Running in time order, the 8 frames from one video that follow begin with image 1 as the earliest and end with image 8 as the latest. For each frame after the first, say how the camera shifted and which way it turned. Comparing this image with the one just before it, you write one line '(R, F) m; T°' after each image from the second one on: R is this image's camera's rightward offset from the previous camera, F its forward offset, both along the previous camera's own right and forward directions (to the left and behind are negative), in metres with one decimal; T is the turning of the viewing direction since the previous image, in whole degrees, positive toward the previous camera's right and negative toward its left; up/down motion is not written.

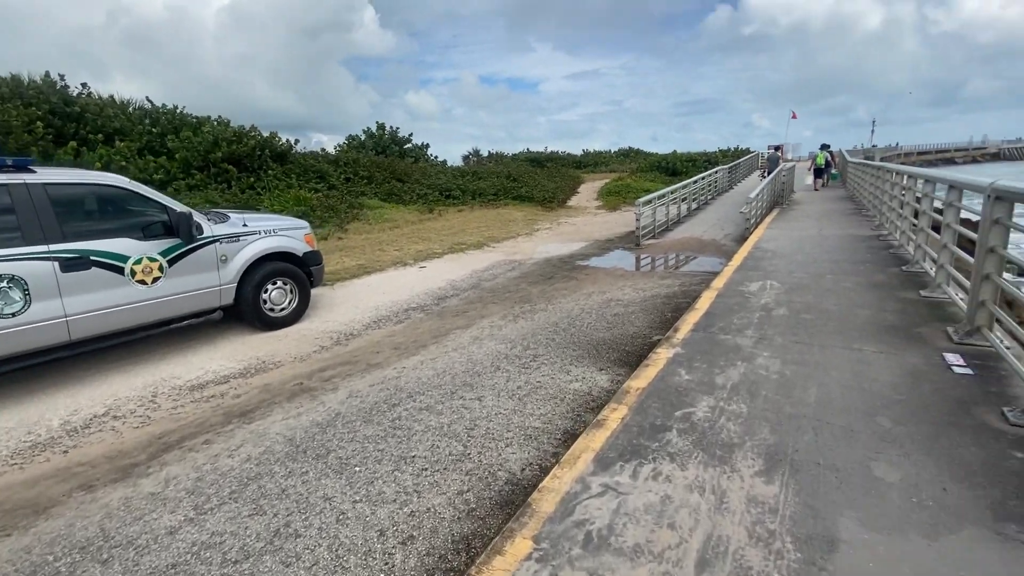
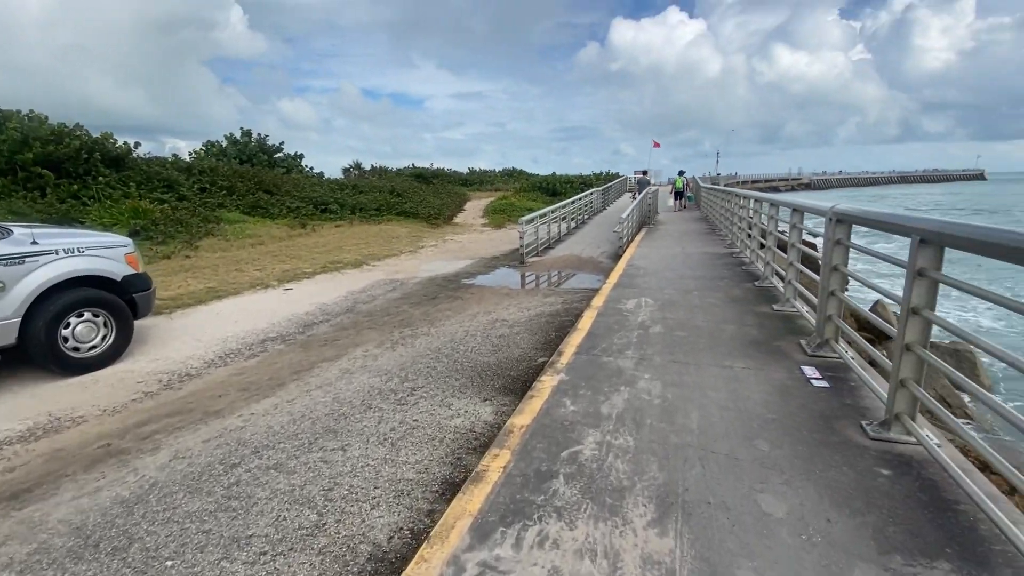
(+0.2, +0.4) m; +13°
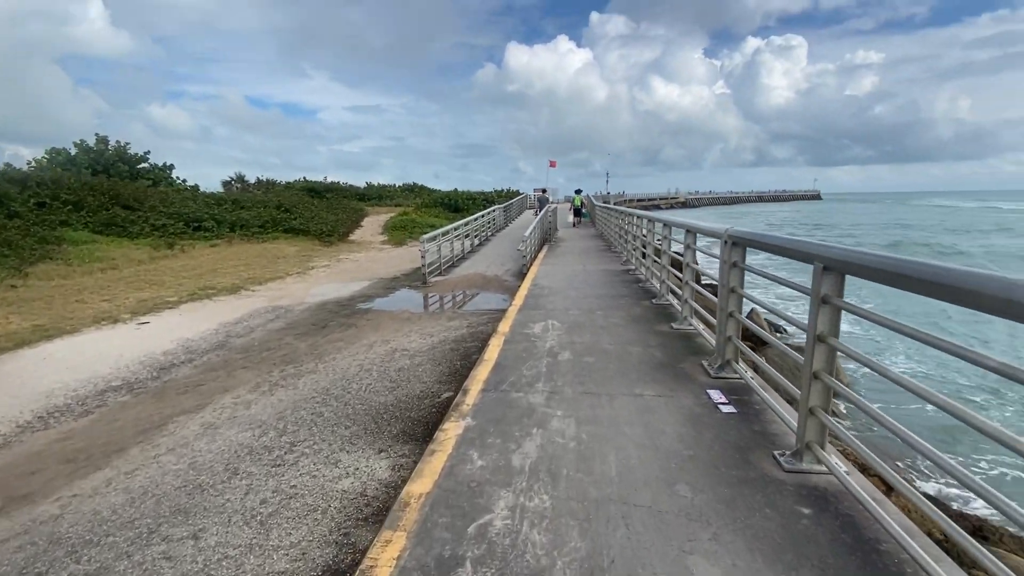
(+0.1, +0.4) m; +11°
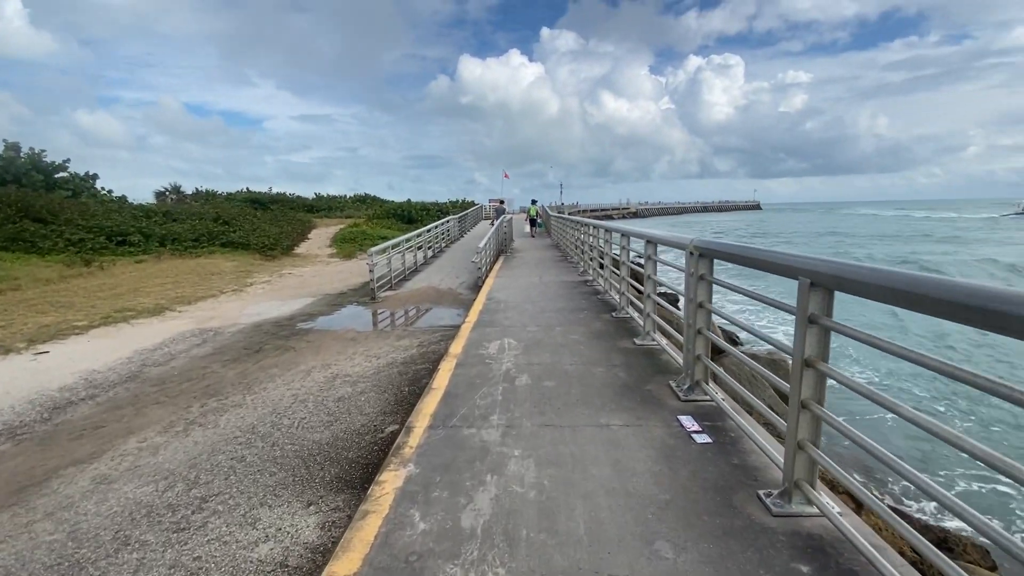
(+0.1, +0.4) m; +5°
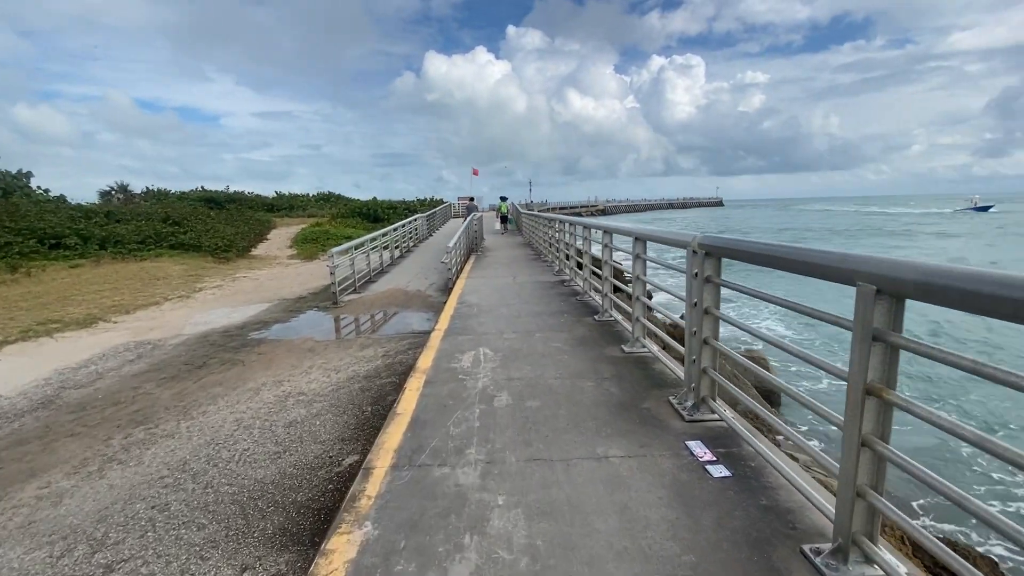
(0.0, +0.6) m; +4°
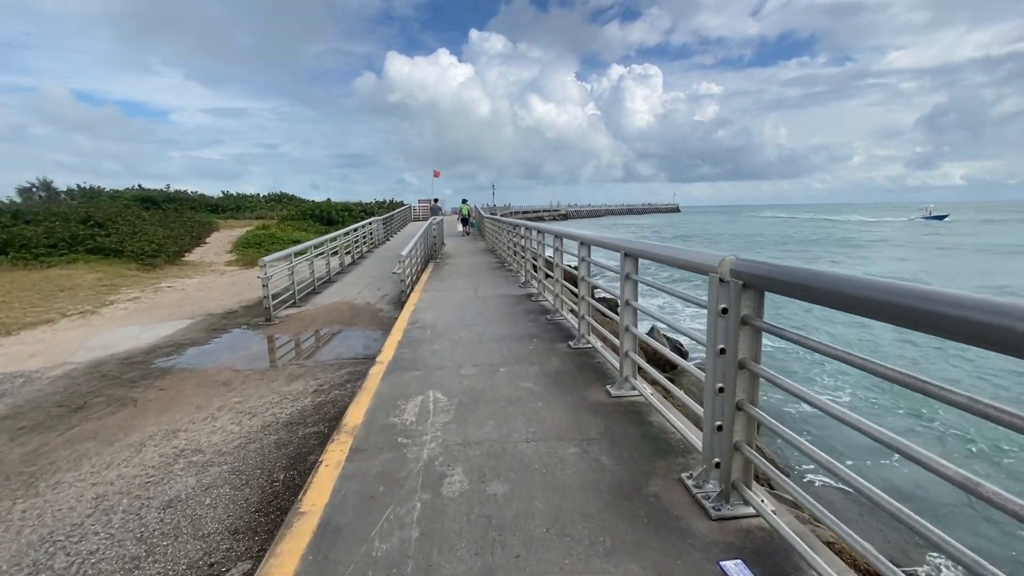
(0.0, +1.0) m; +4°
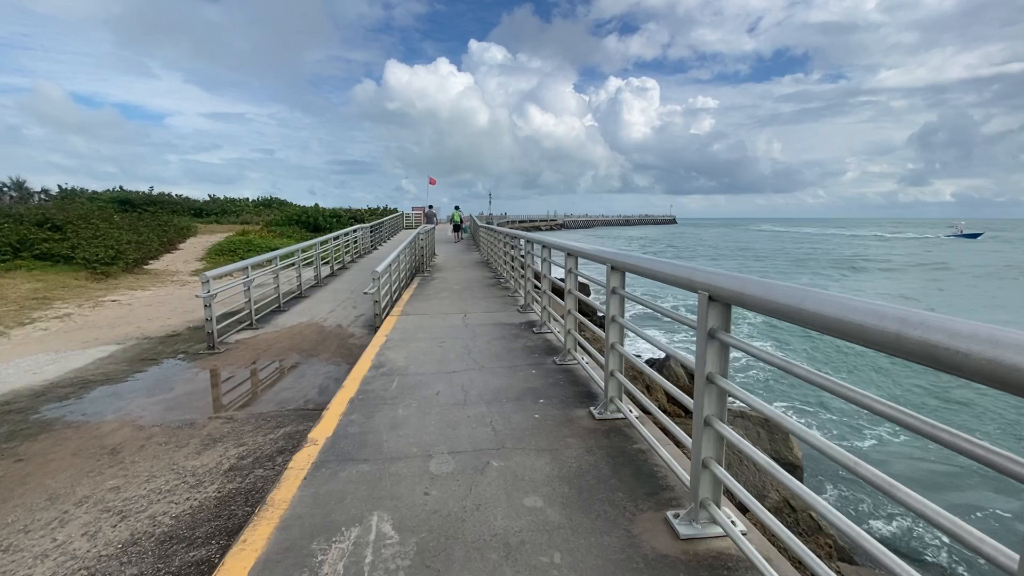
(0.0, +1.6) m; 0°
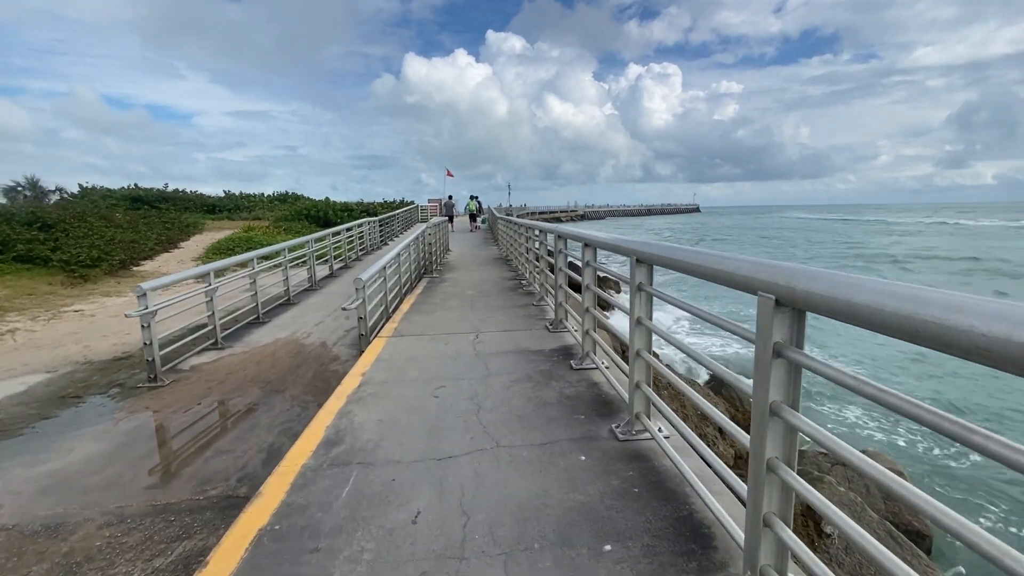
(-0.1, +1.9) m; -2°
